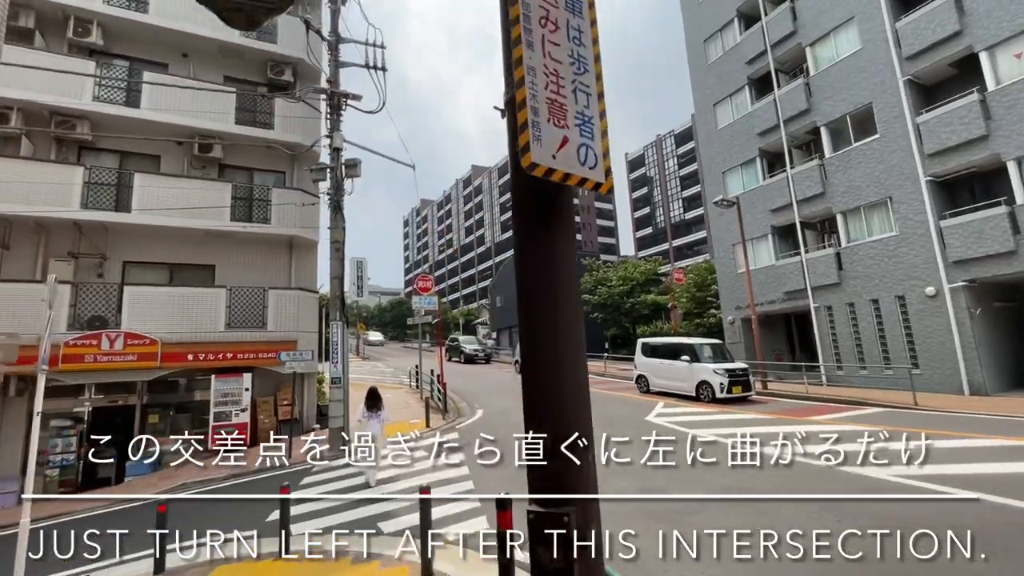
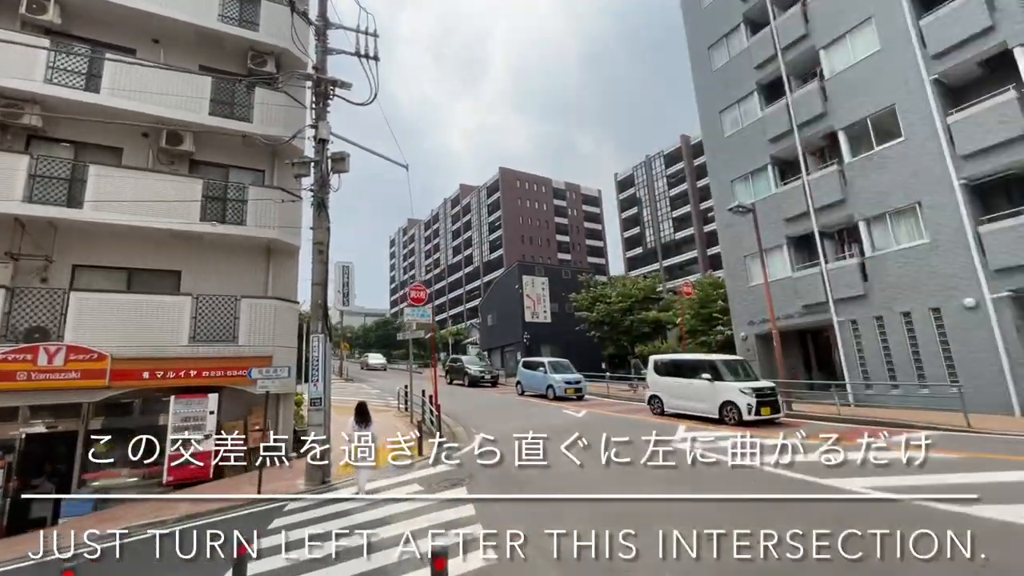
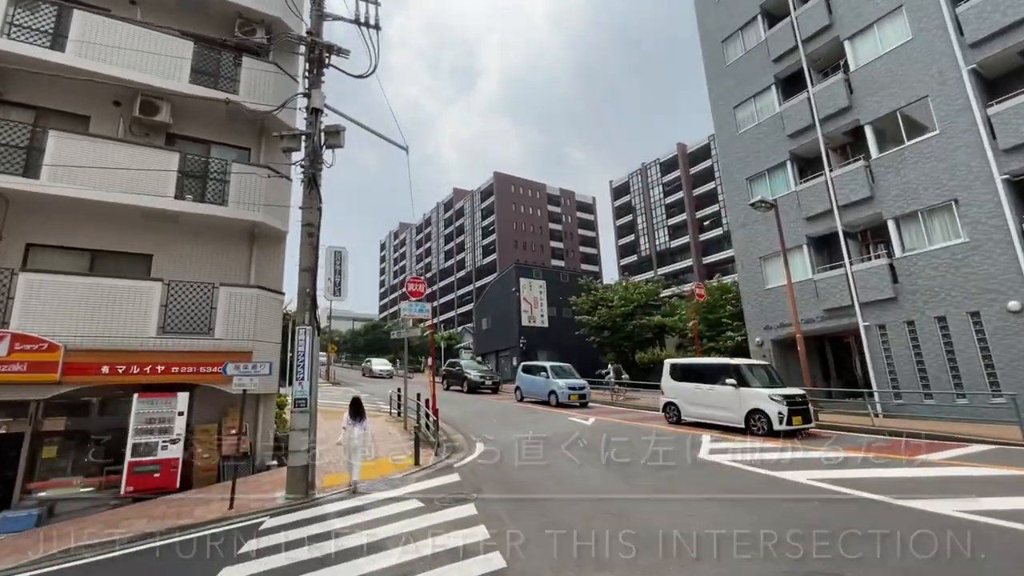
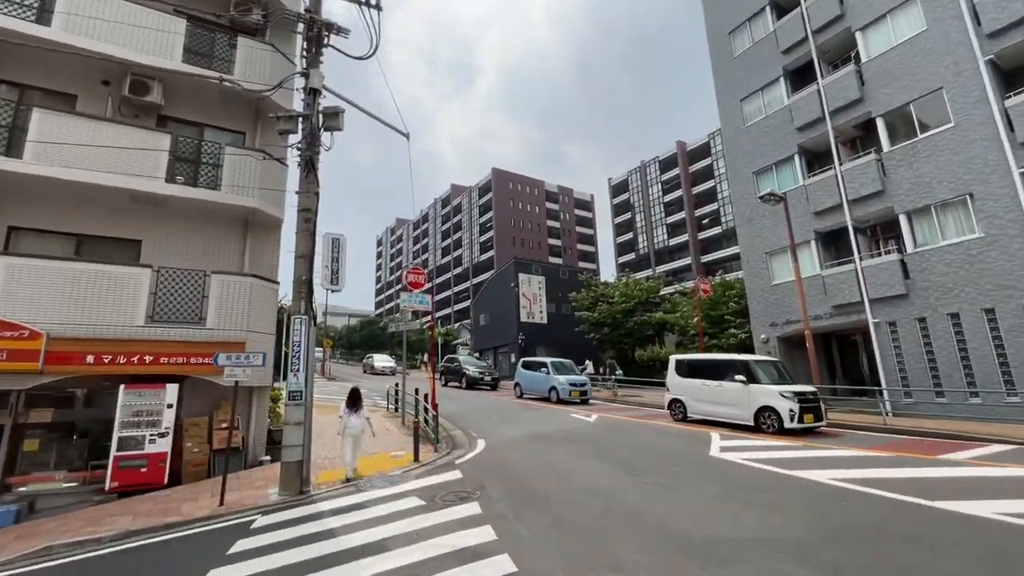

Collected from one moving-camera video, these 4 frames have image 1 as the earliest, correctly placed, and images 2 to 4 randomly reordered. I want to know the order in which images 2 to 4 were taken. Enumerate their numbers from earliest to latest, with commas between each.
2, 3, 4
